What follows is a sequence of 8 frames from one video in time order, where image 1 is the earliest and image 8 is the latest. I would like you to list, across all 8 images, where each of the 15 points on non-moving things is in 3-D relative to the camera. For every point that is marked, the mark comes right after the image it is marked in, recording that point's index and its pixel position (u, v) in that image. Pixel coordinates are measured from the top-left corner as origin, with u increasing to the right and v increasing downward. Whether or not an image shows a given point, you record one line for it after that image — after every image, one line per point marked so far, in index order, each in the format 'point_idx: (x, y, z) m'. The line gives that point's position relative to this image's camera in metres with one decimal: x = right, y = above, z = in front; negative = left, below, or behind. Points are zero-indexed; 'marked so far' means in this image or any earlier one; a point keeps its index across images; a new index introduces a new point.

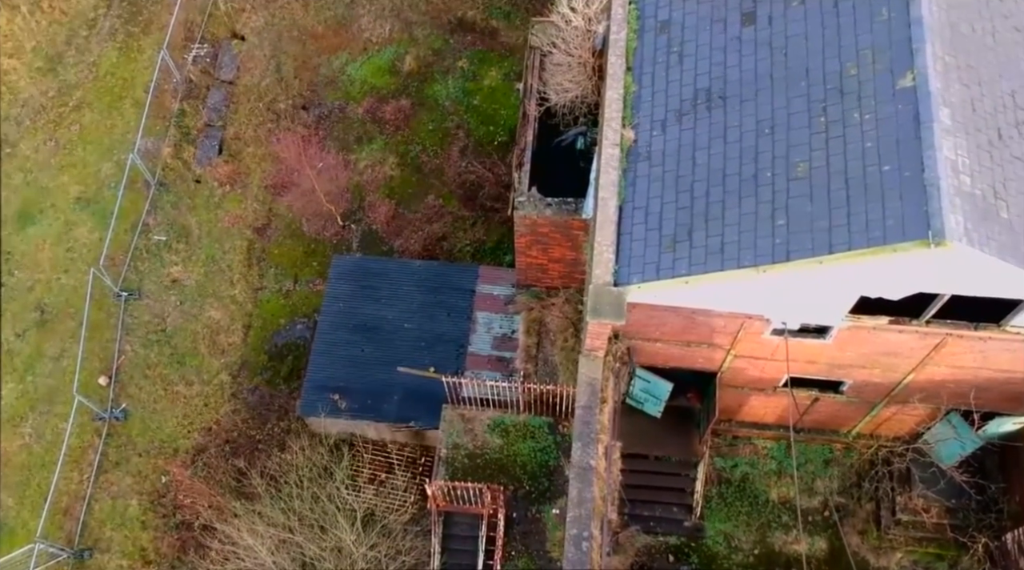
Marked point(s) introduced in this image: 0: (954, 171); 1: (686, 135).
0: (+5.4, +1.4, +13.0) m
1: (+2.5, +2.1, +15.0) m
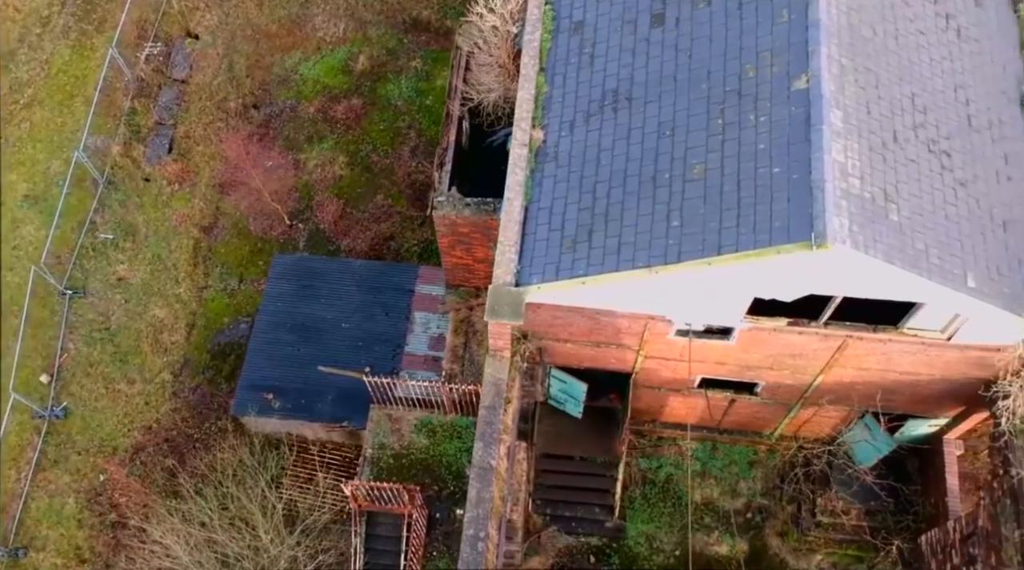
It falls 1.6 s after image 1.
0: (+4.0, +1.4, +13.0) m
1: (+1.2, +2.1, +15.0) m
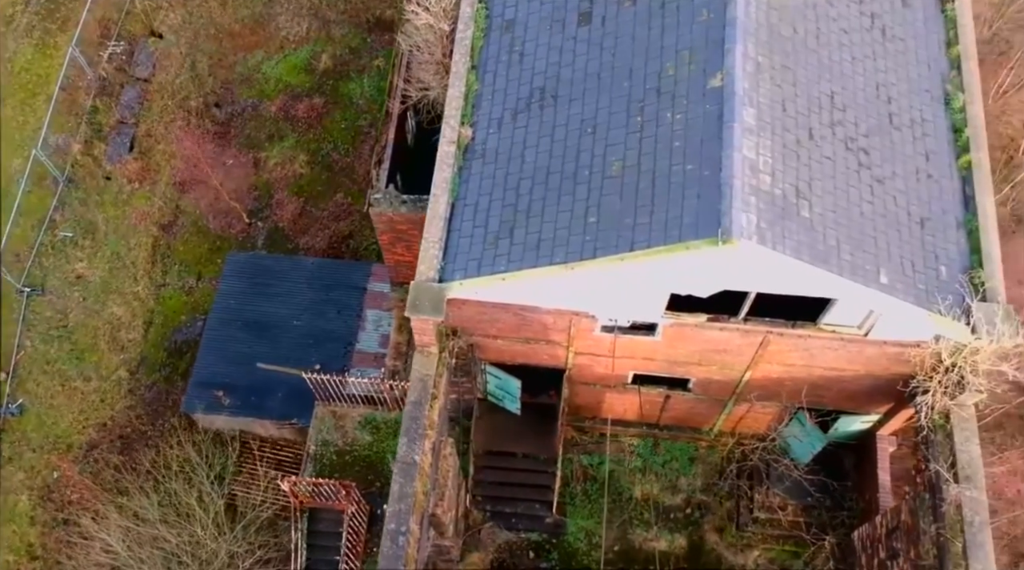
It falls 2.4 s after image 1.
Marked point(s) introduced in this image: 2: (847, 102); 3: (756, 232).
0: (+3.0, +1.4, +13.1) m
1: (+0.1, +2.1, +15.2) m
2: (+4.6, +2.5, +14.6) m
3: (+2.9, +0.7, +12.7) m
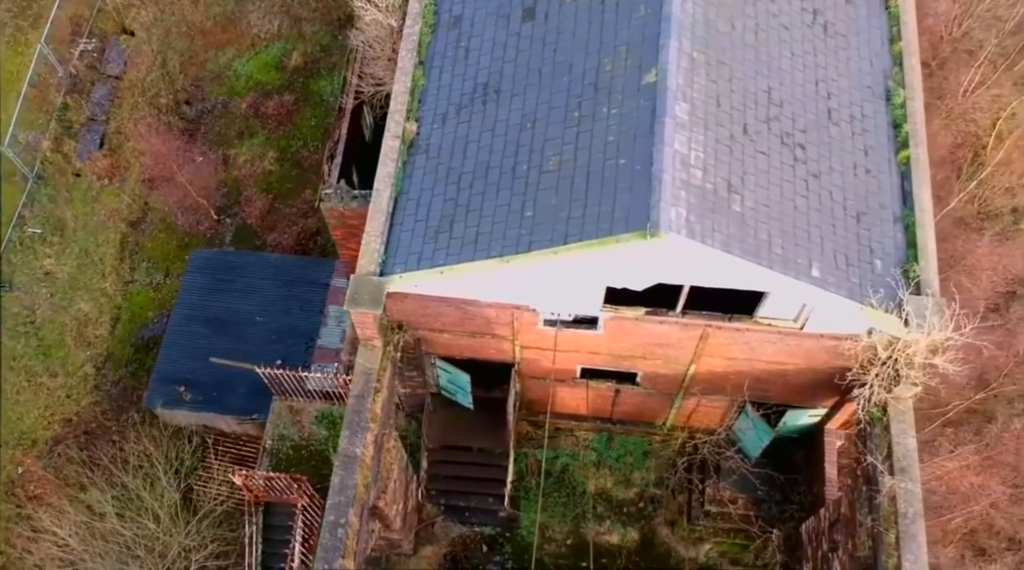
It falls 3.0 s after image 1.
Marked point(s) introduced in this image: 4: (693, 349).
0: (+2.1, +1.5, +13.2) m
1: (-0.7, +2.2, +15.3) m
2: (+3.8, +2.6, +14.7) m
3: (+2.1, +0.7, +12.8) m
4: (+2.7, -0.9, +15.7) m
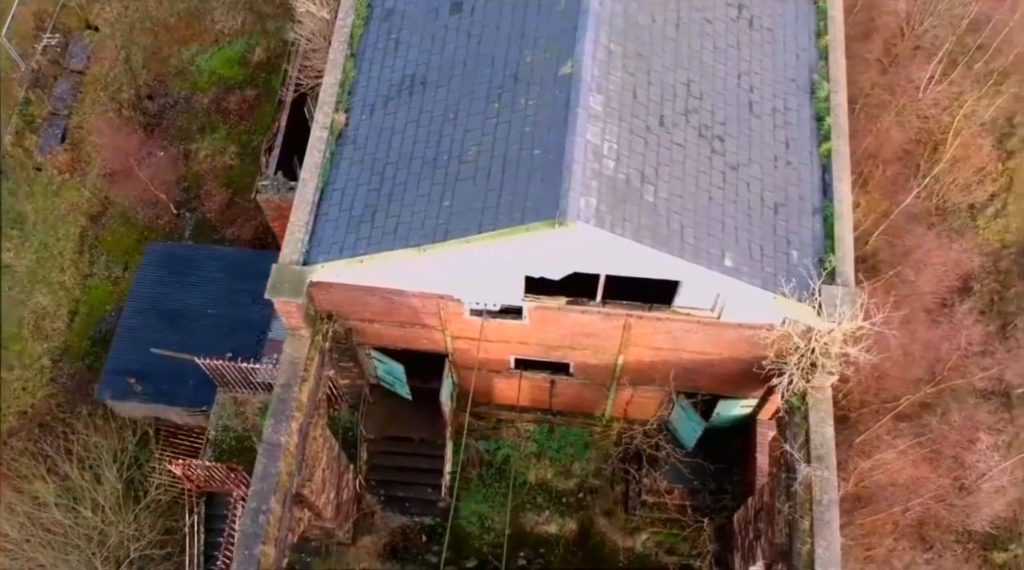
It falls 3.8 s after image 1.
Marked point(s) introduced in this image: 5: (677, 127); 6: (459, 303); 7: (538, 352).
0: (+1.1, +1.6, +13.4) m
1: (-1.8, +2.4, +15.4) m
2: (+2.7, +2.7, +14.9) m
3: (+1.0, +0.9, +13.0) m
4: (+1.6, -0.8, +15.9) m
5: (+2.2, +2.1, +14.3) m
6: (-0.8, -0.3, +15.3) m
7: (+0.4, -1.1, +16.8) m
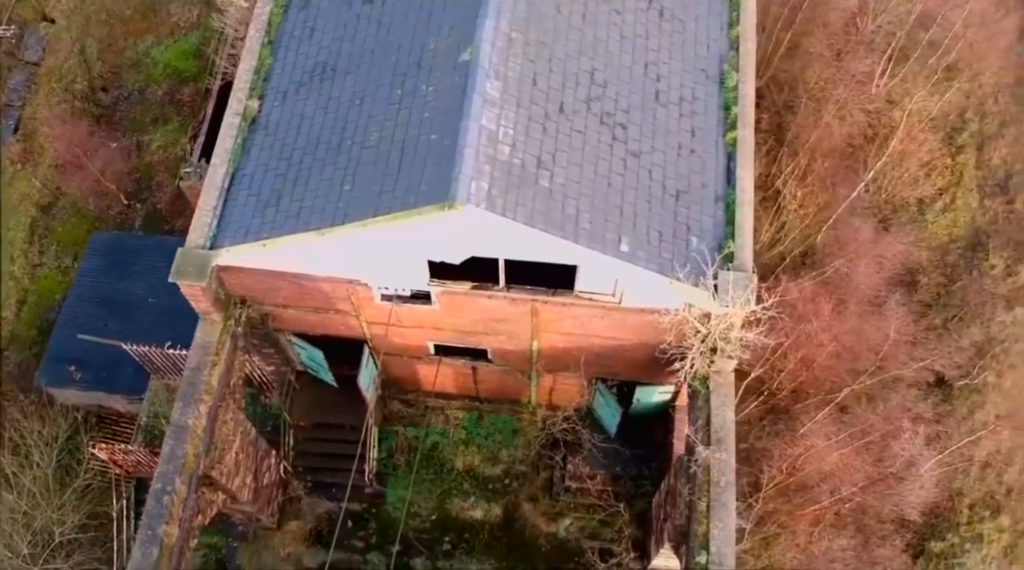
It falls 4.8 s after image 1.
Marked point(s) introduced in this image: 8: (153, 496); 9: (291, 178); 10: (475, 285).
0: (-0.3, +1.9, +13.6) m
1: (-3.2, +2.6, +15.6) m
2: (+1.4, +2.9, +15.1) m
3: (-0.3, +1.1, +13.2) m
4: (+0.2, -0.6, +16.1) m
5: (+0.9, +2.3, +14.5) m
6: (-2.1, 0.0, +15.5) m
7: (-0.9, -0.9, +17.0) m
8: (-4.9, -2.9, +14.6) m
9: (-3.1, +1.5, +14.9) m
10: (-0.5, 0.0, +15.1) m
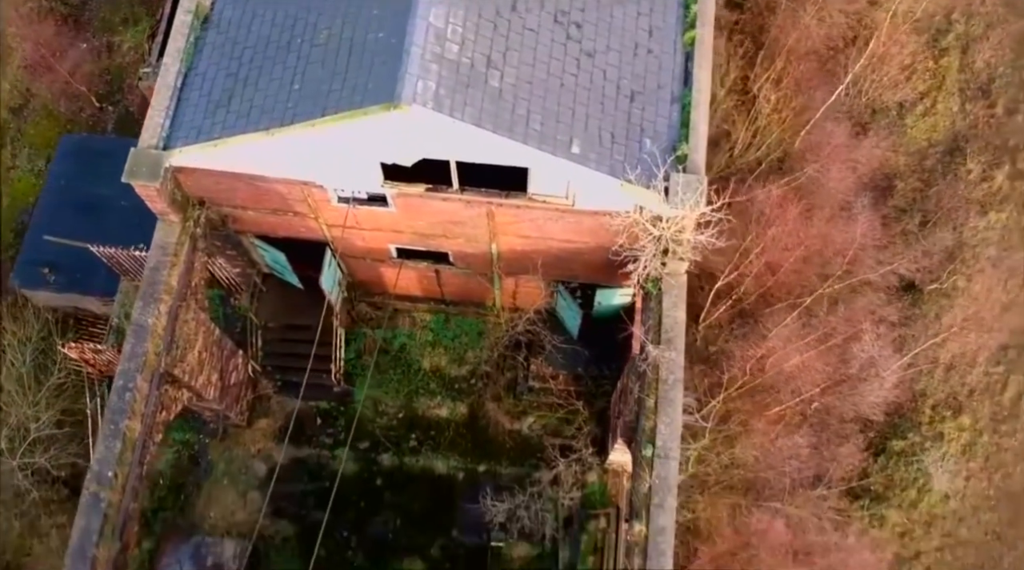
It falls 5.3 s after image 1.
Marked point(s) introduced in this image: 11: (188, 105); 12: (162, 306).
0: (-0.9, +3.1, +13.6) m
1: (-3.8, +4.0, +15.5) m
2: (+0.7, +4.3, +14.9) m
3: (-1.0, +2.3, +13.2) m
4: (-0.4, +0.9, +16.2) m
5: (+0.3, +3.7, +14.4) m
6: (-2.8, +1.4, +15.6) m
7: (-1.6, +0.7, +17.2) m
8: (-5.6, -1.5, +15.0) m
9: (-3.7, +2.9, +14.9) m
10: (-1.2, +1.4, +15.2) m
11: (-4.6, +2.5, +15.1) m
12: (-5.1, -0.3, +15.4) m
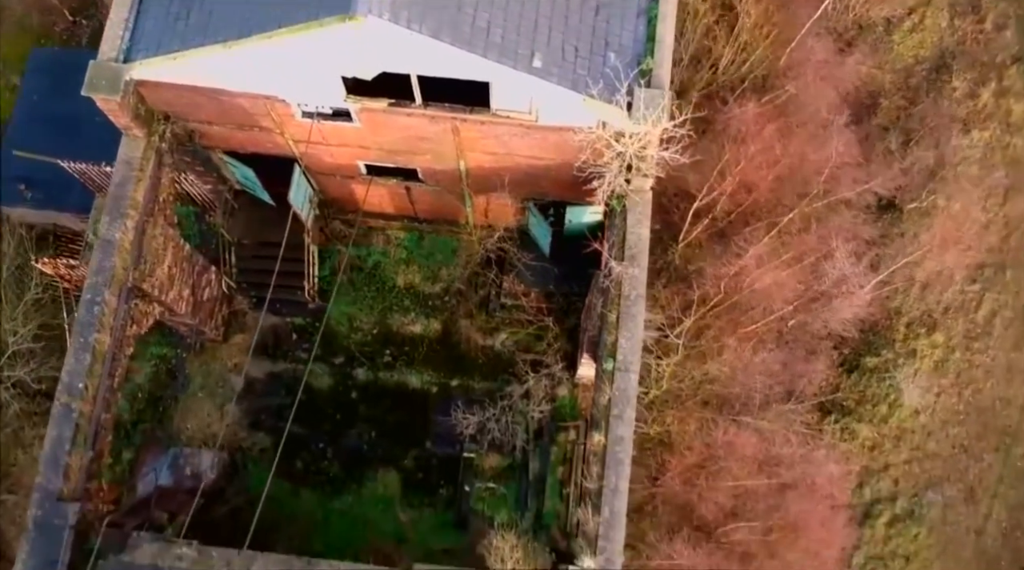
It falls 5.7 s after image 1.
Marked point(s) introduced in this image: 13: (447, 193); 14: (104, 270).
0: (-1.4, +4.2, +13.4) m
1: (-4.3, +5.3, +15.3) m
2: (+0.2, +5.5, +14.7) m
3: (-1.5, +3.4, +13.1) m
4: (-0.9, +2.2, +16.2) m
5: (-0.3, +4.8, +14.2) m
6: (-3.3, +2.7, +15.6) m
7: (-2.1, +2.1, +17.2) m
8: (-6.1, -0.3, +15.2) m
9: (-4.3, +4.1, +14.7) m
10: (-1.7, +2.6, +15.2) m
11: (-5.1, +3.7, +14.9) m
12: (-5.6, +0.9, +15.5) m
13: (-1.2, +1.6, +18.5) m
14: (-5.8, +0.2, +15.2) m
